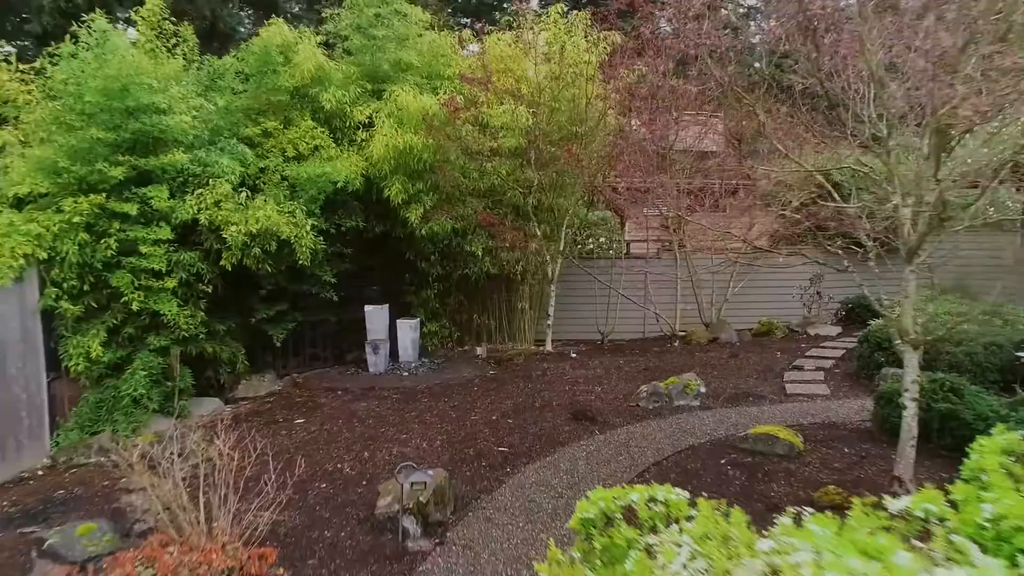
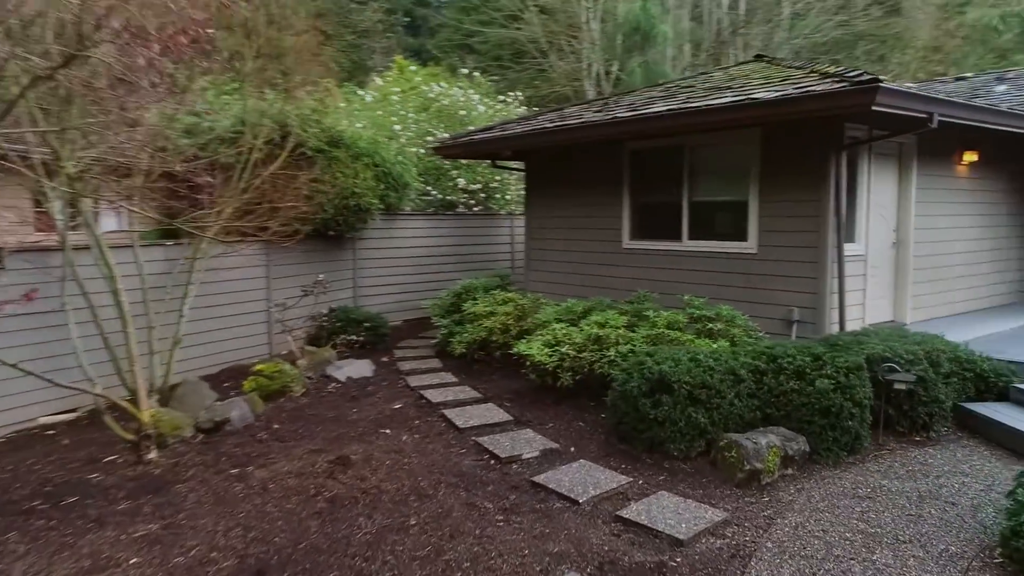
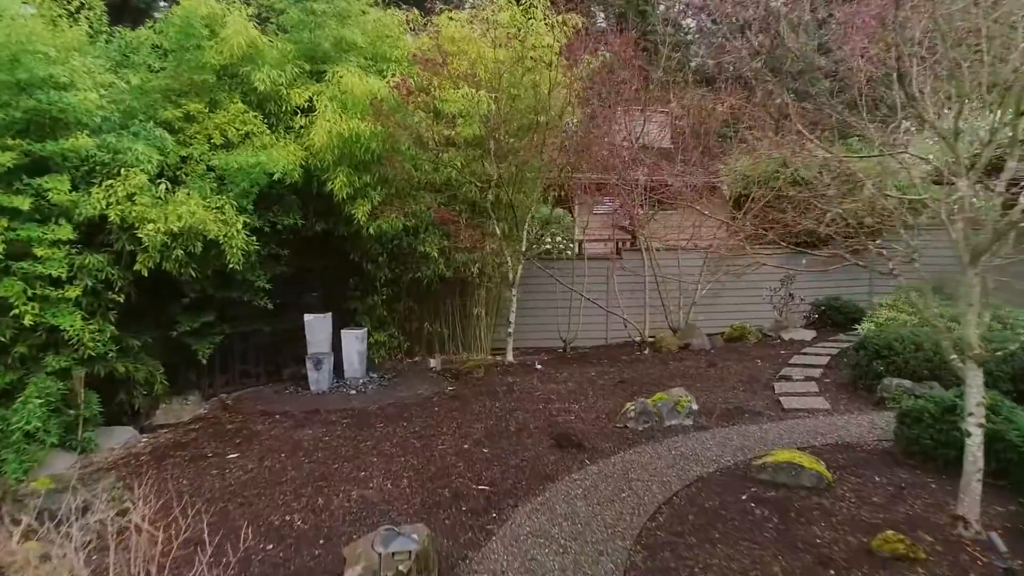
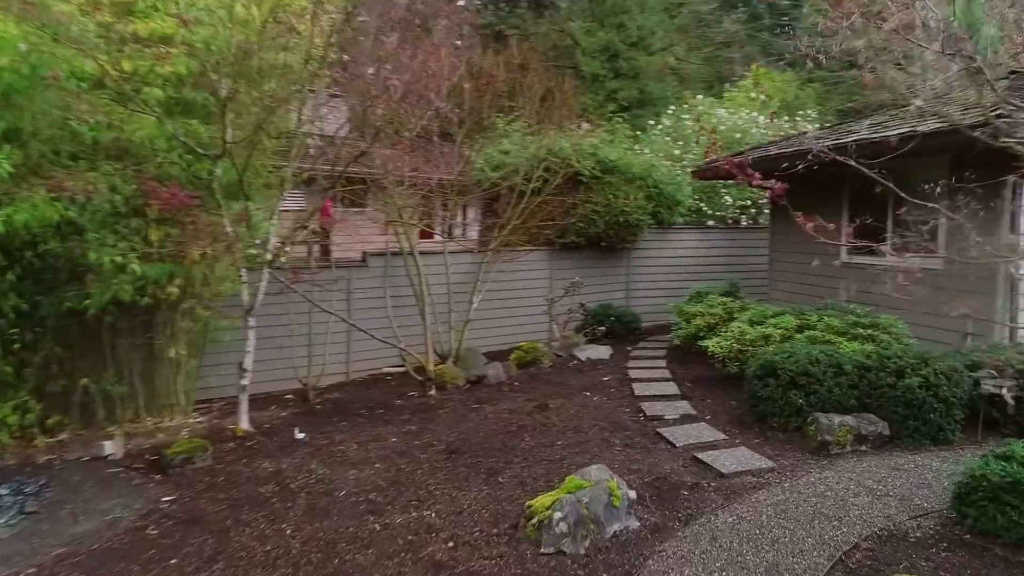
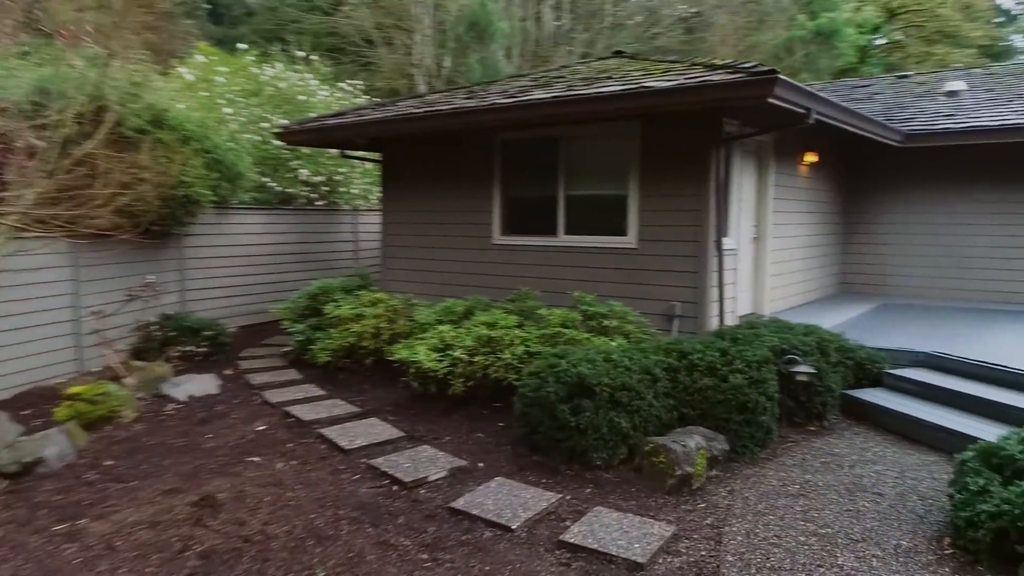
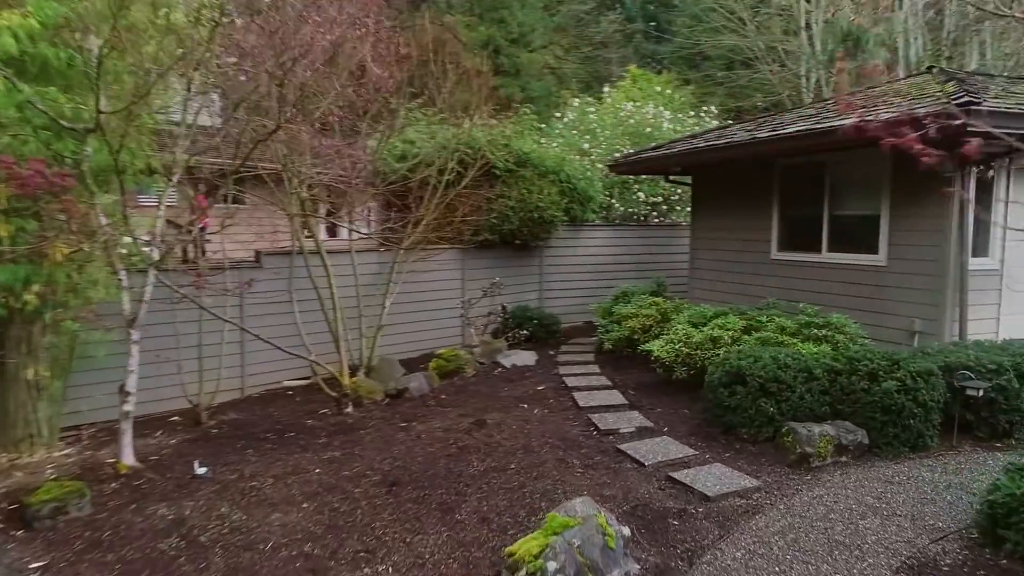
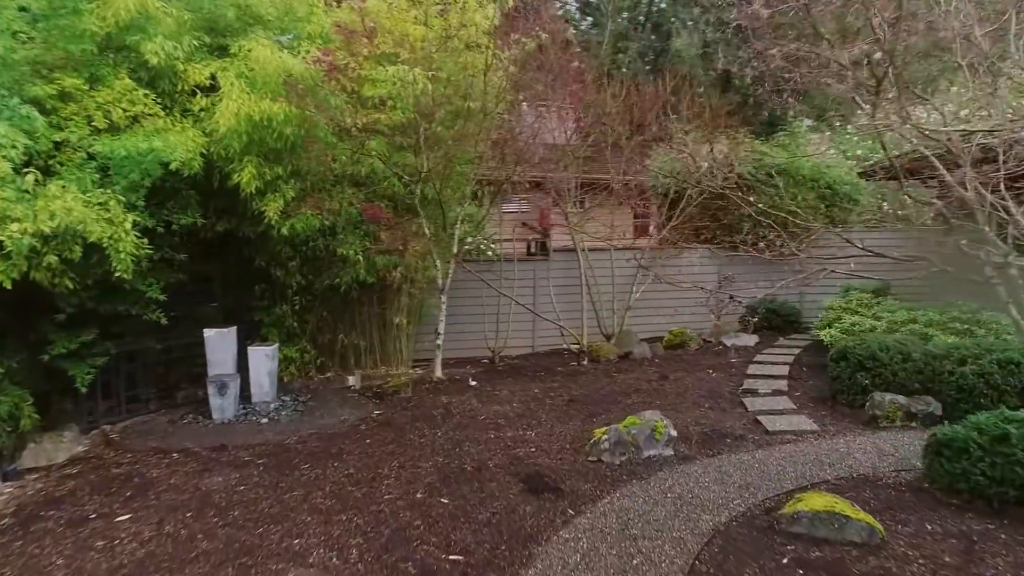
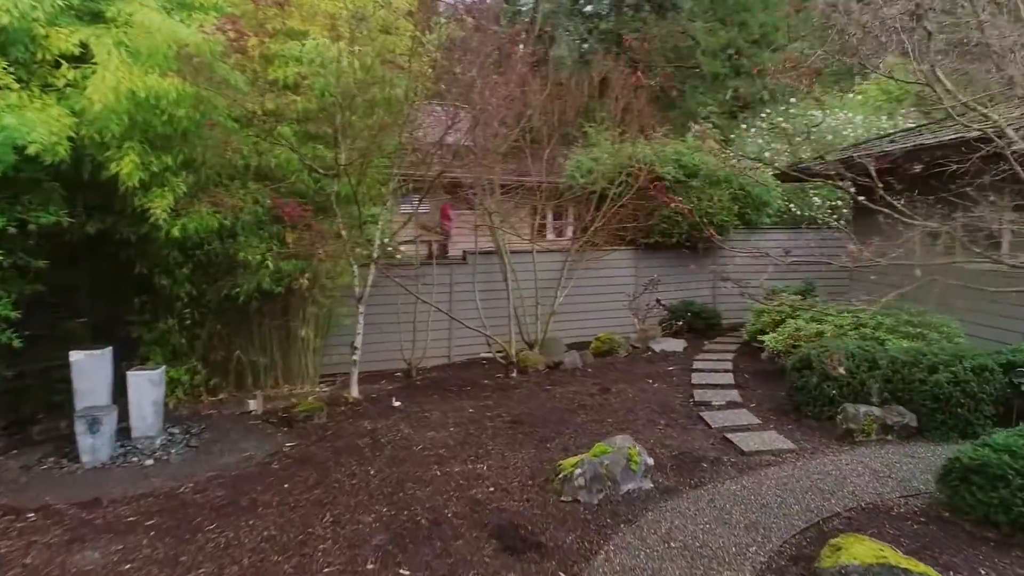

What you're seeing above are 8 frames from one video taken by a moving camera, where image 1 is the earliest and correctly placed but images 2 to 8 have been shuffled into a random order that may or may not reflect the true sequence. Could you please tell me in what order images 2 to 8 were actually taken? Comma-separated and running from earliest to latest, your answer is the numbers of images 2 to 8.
3, 7, 8, 4, 6, 2, 5
